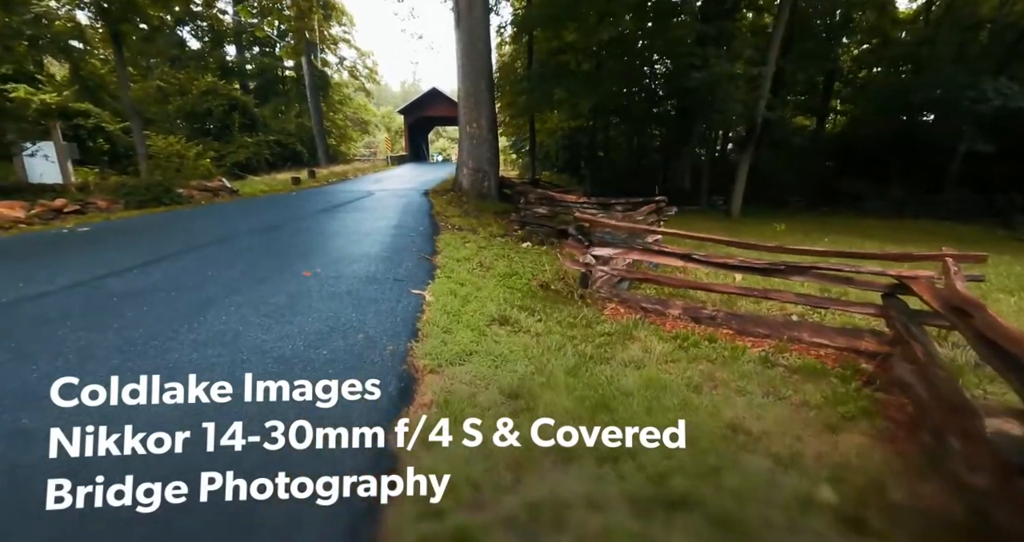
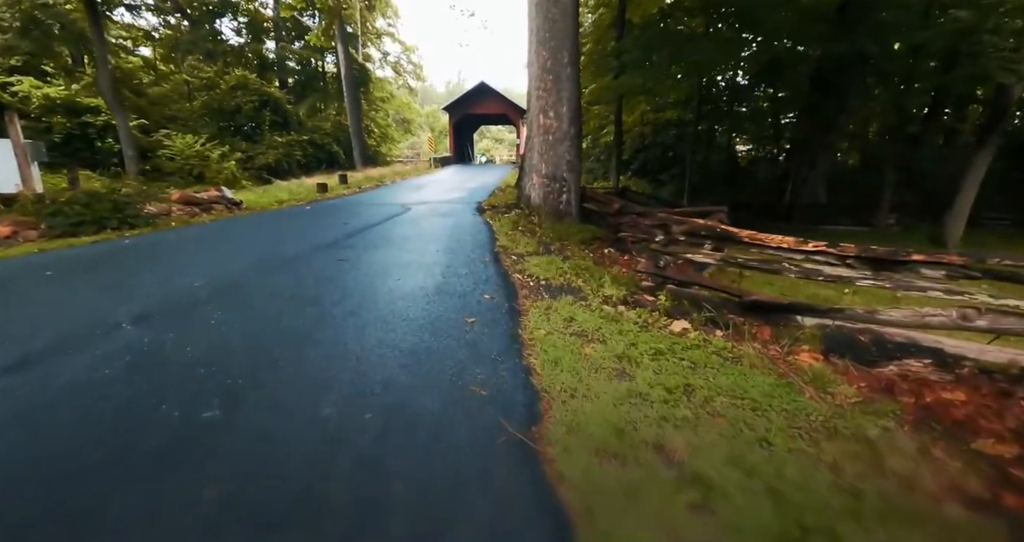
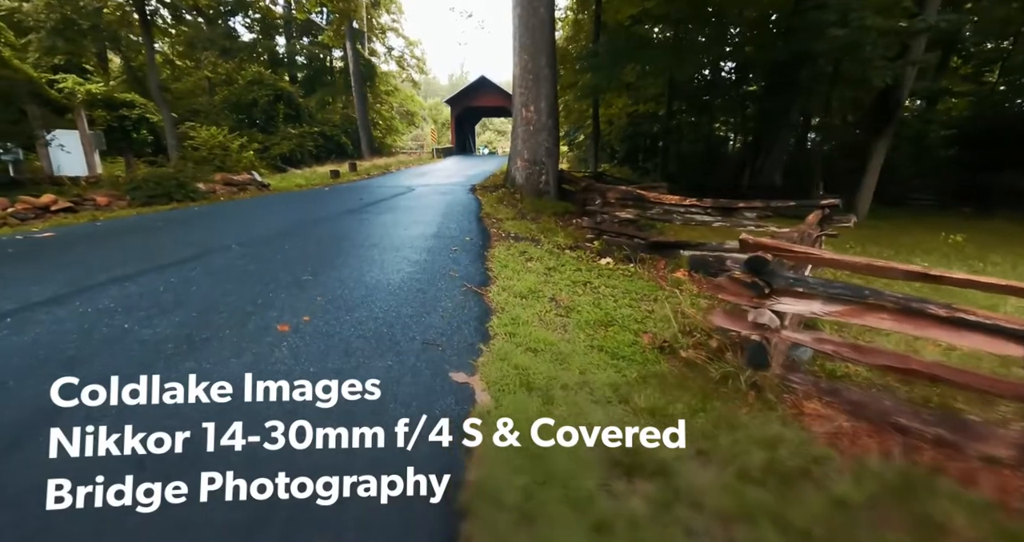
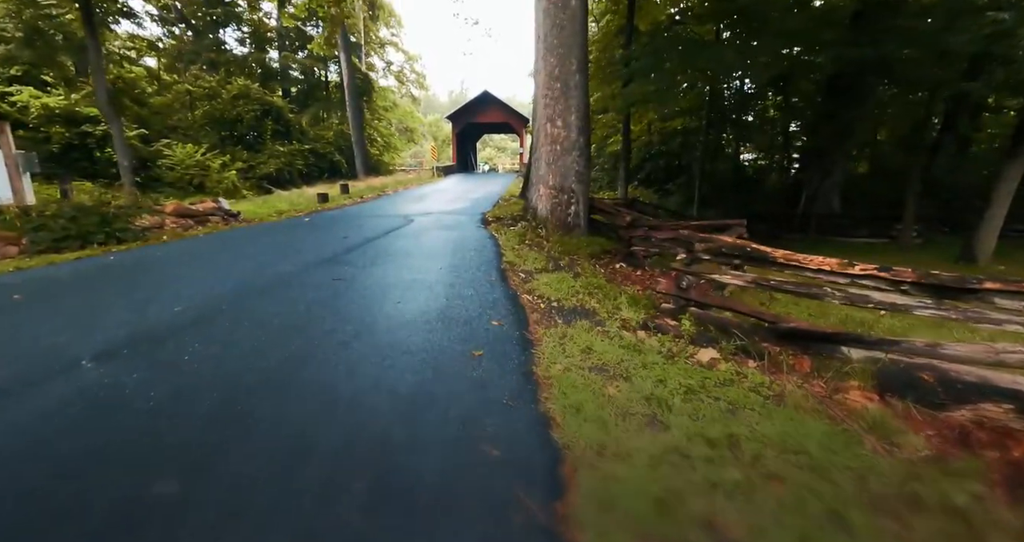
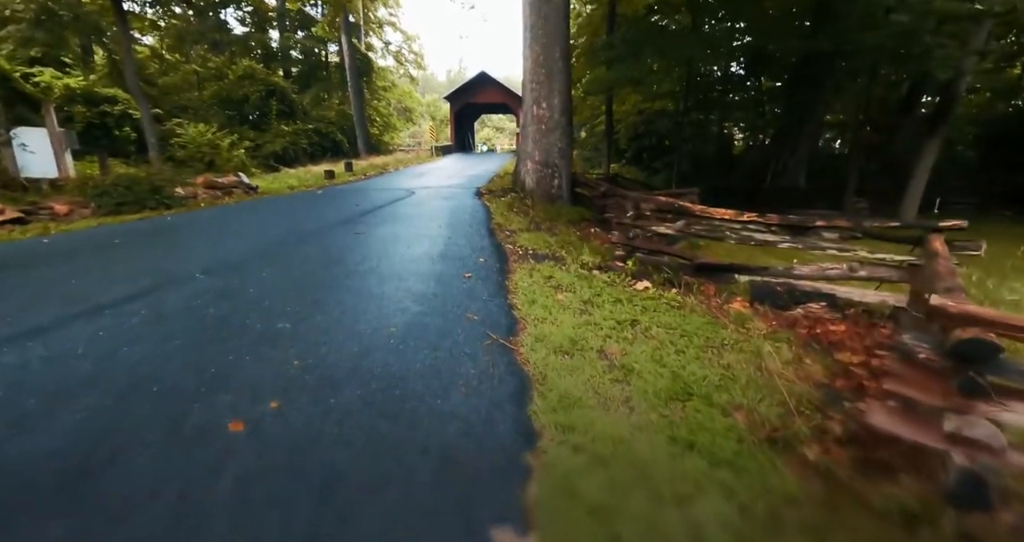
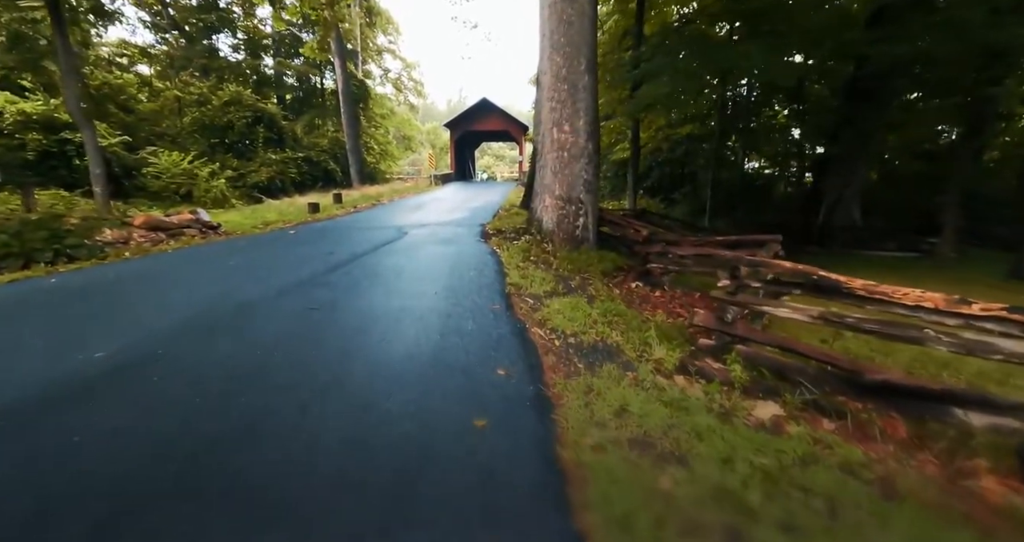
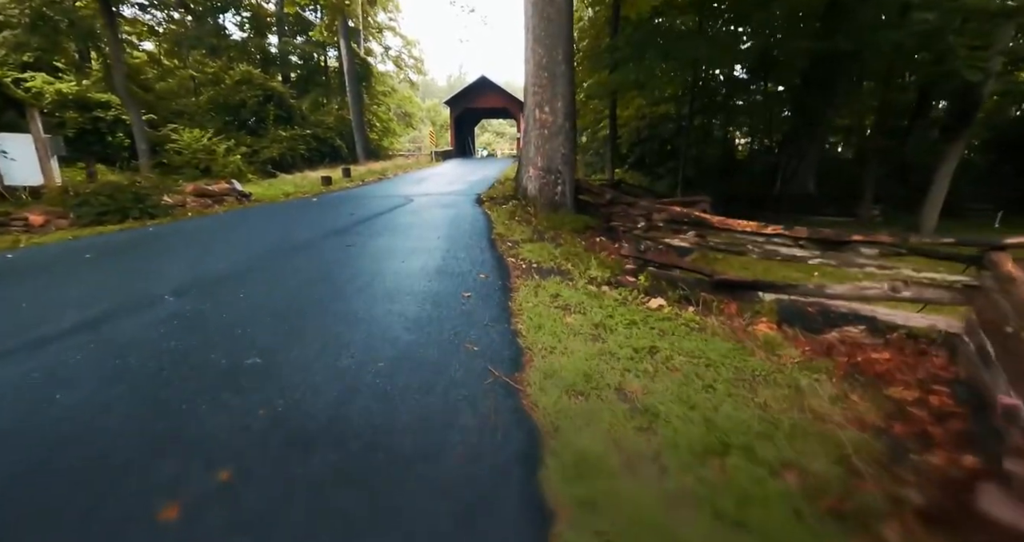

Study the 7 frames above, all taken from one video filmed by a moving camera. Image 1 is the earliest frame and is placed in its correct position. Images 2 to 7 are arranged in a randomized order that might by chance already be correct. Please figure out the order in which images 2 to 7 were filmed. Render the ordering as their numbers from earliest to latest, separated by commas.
3, 5, 7, 2, 4, 6
